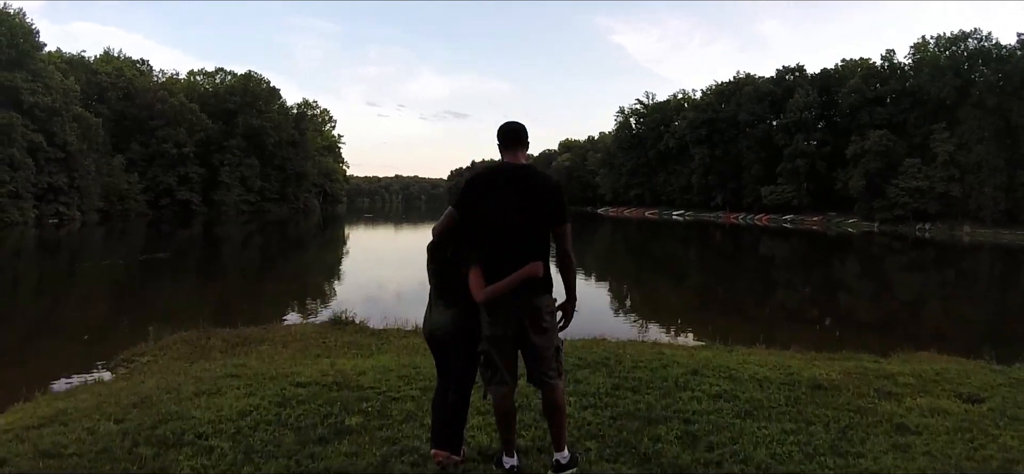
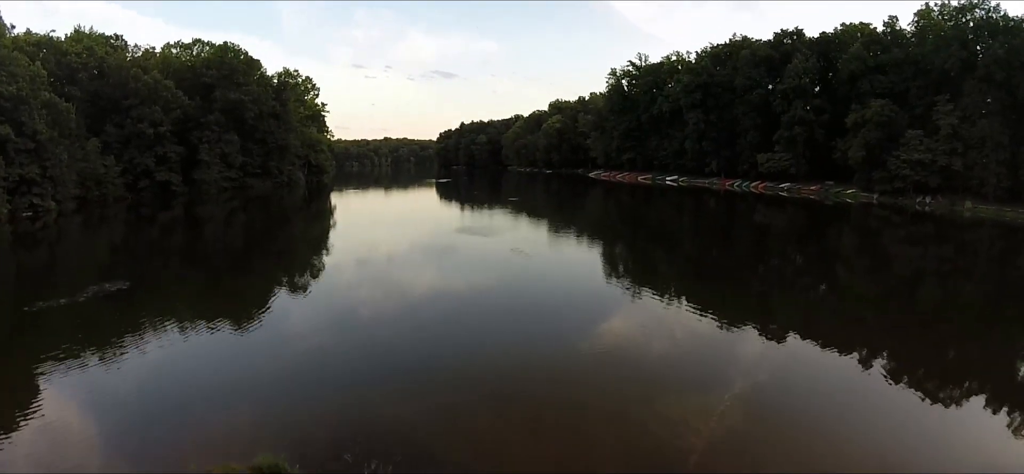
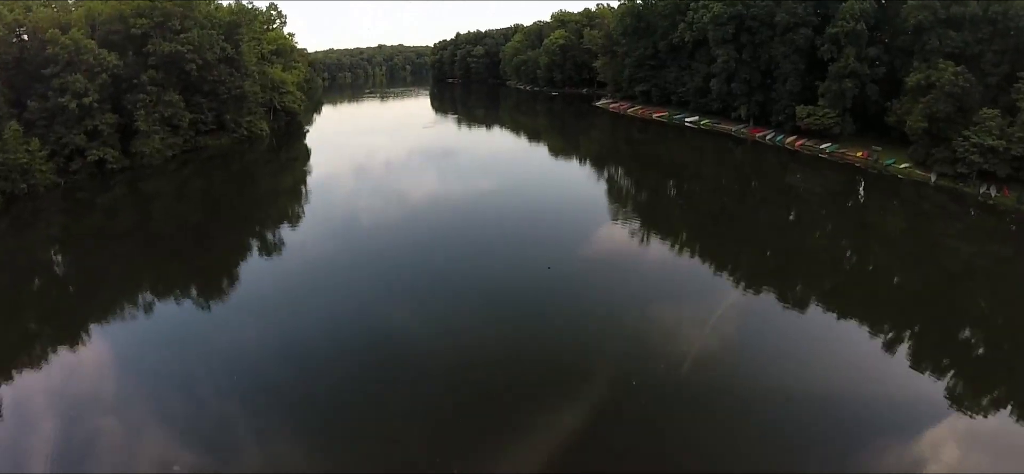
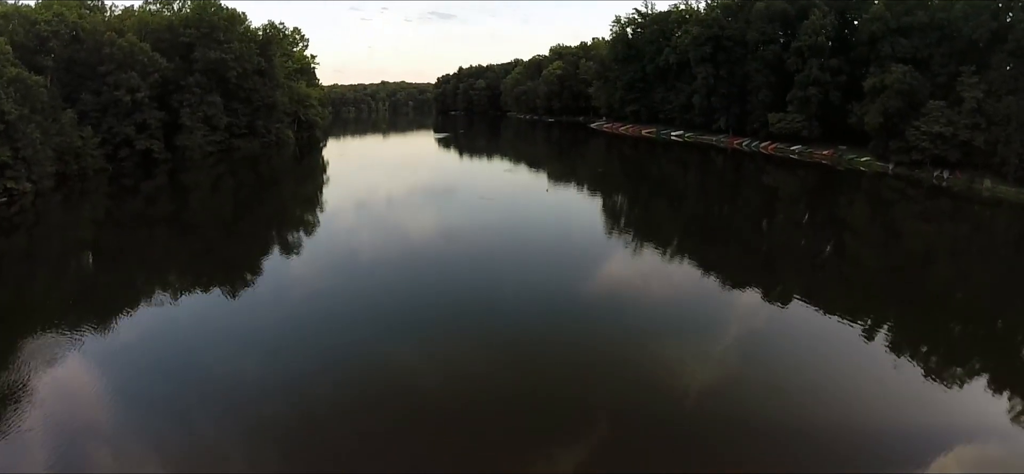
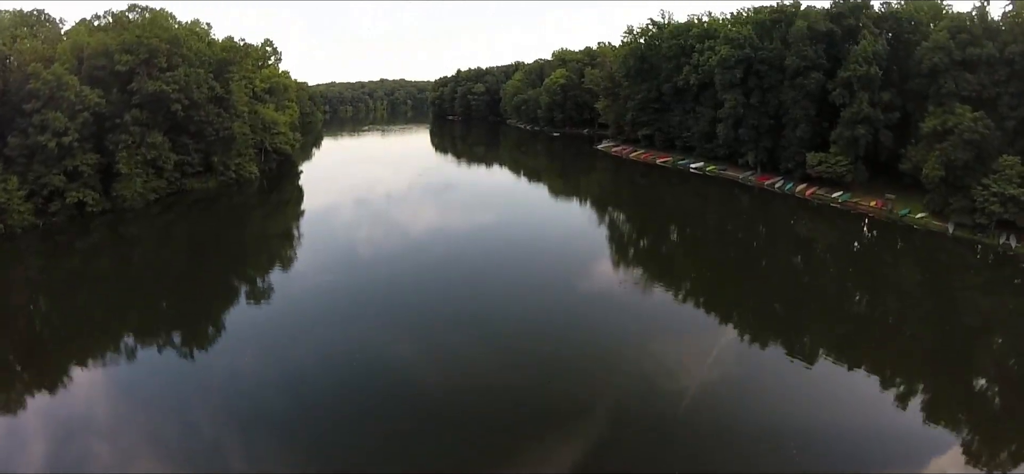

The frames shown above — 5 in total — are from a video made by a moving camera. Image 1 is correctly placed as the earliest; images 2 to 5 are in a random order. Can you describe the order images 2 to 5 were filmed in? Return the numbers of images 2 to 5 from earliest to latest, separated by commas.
2, 4, 3, 5
